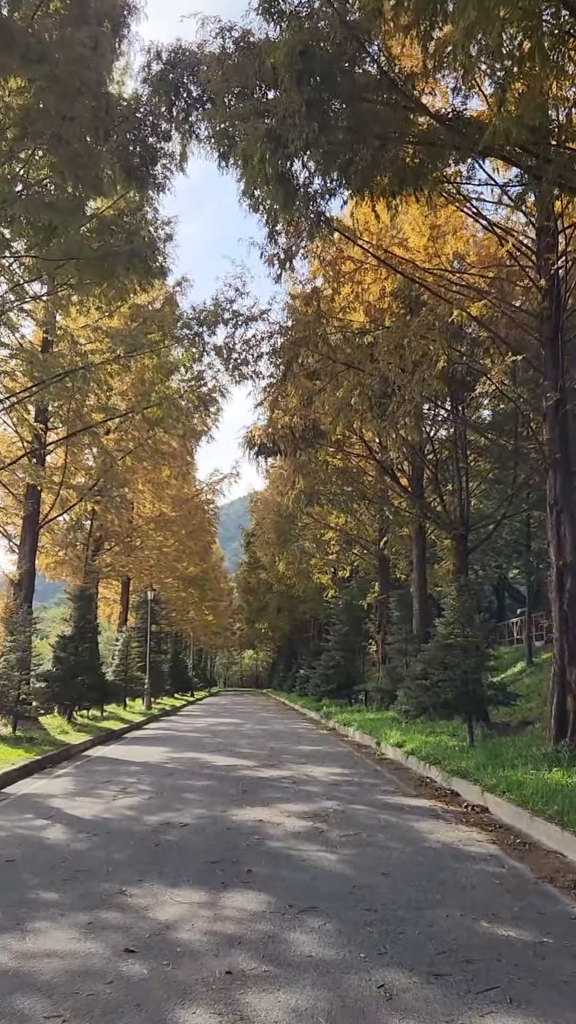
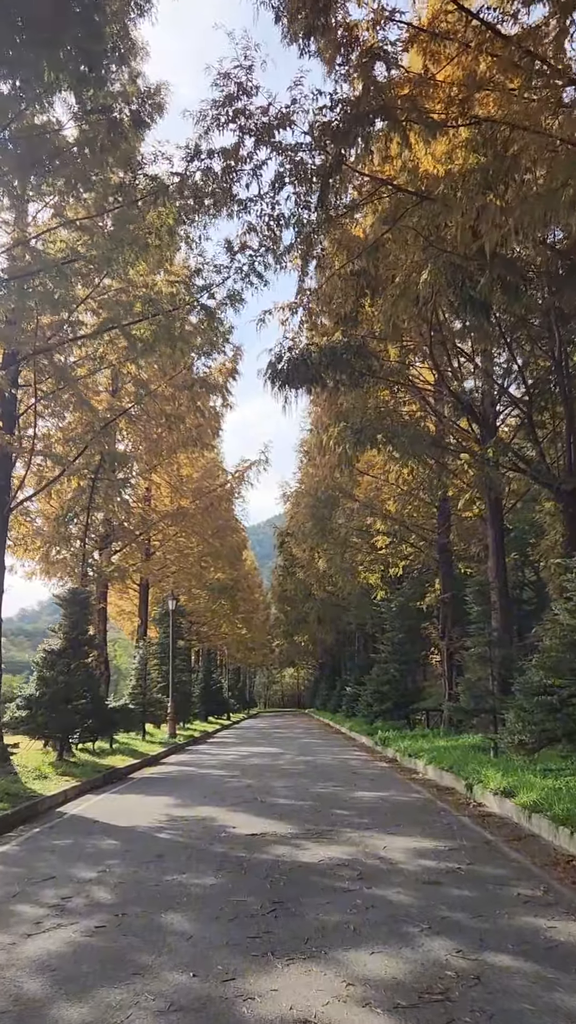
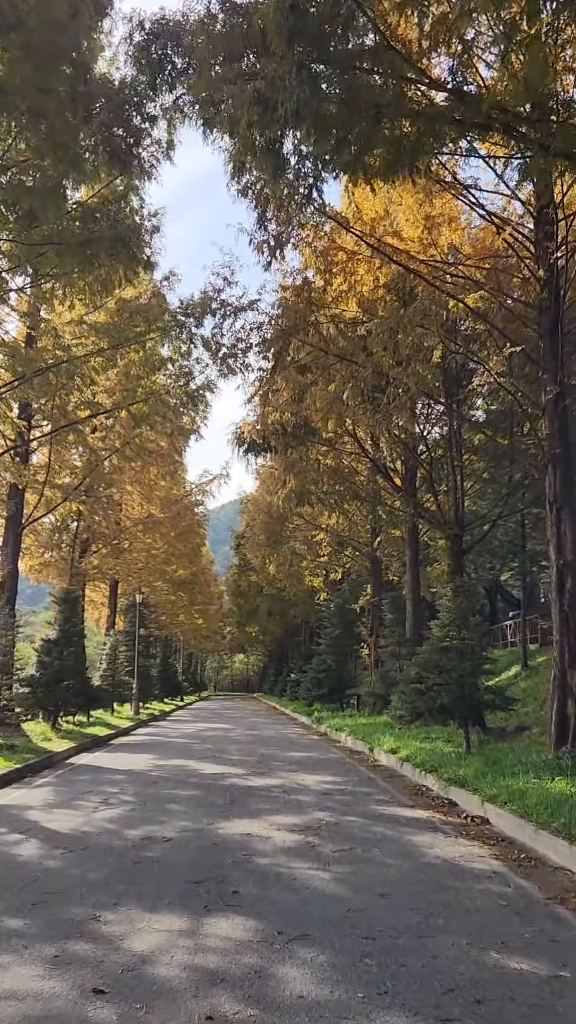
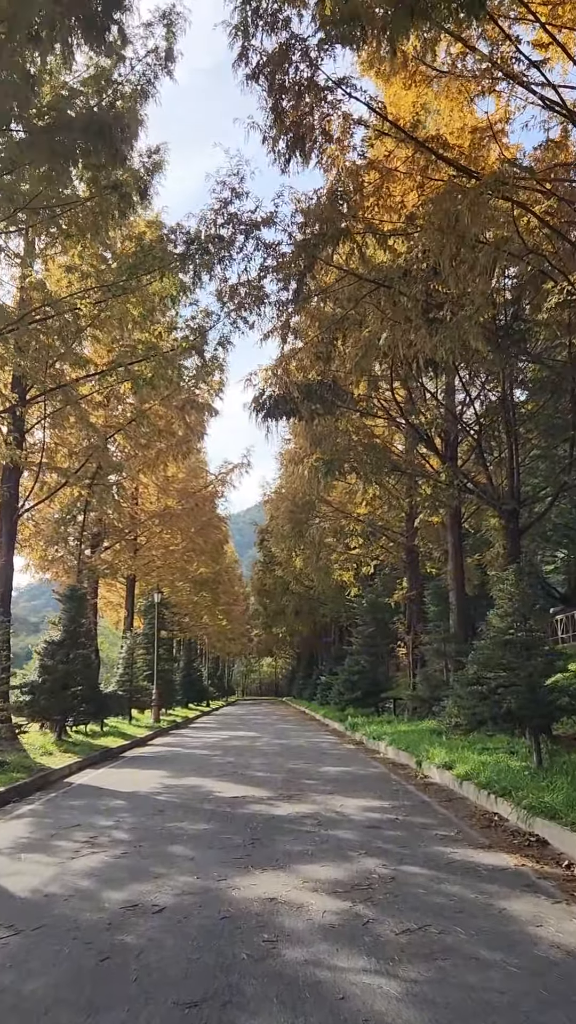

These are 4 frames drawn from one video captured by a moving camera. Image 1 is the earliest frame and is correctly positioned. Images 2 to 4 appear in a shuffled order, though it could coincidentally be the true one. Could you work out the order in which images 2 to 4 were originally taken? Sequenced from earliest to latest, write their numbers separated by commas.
3, 4, 2
